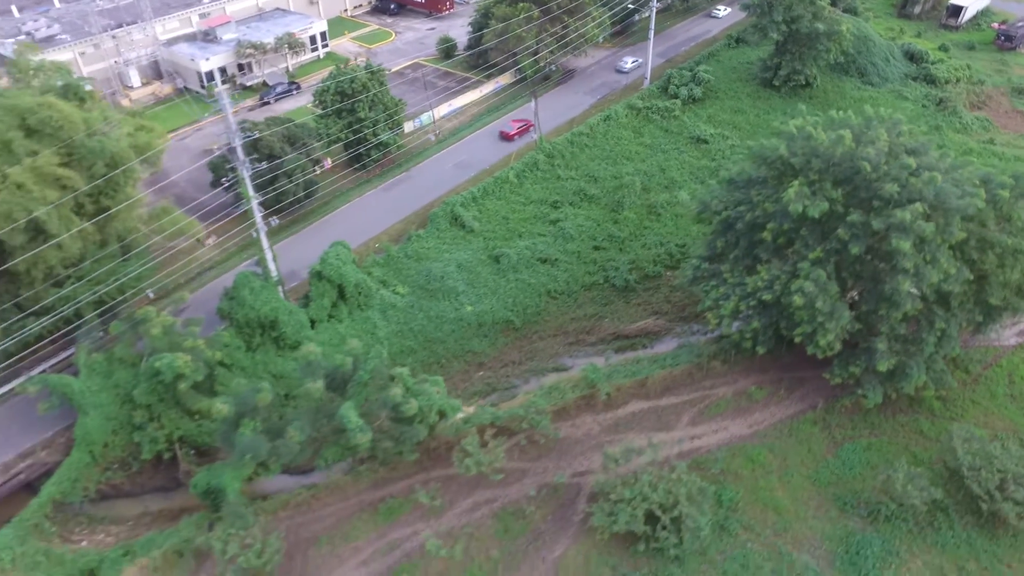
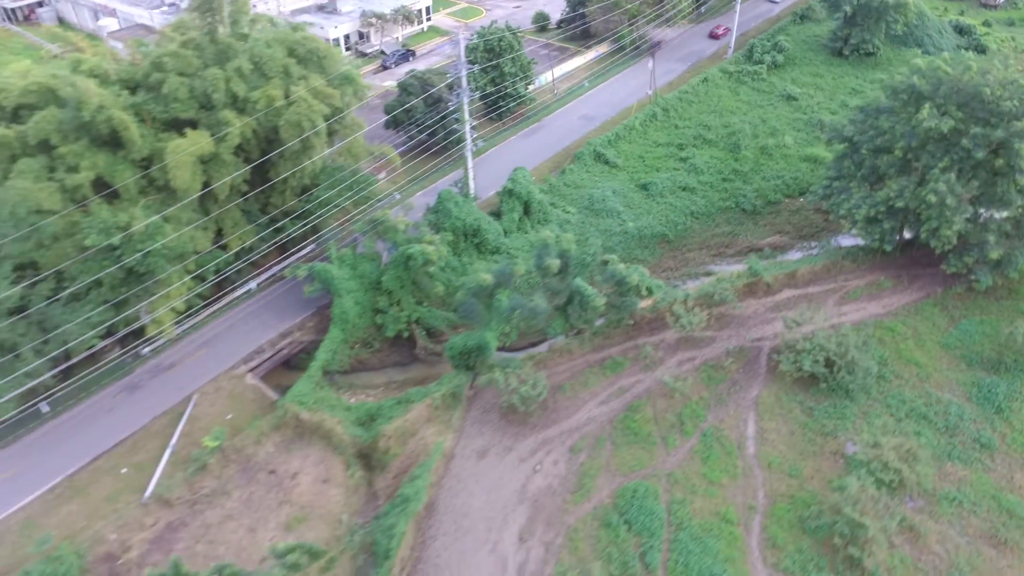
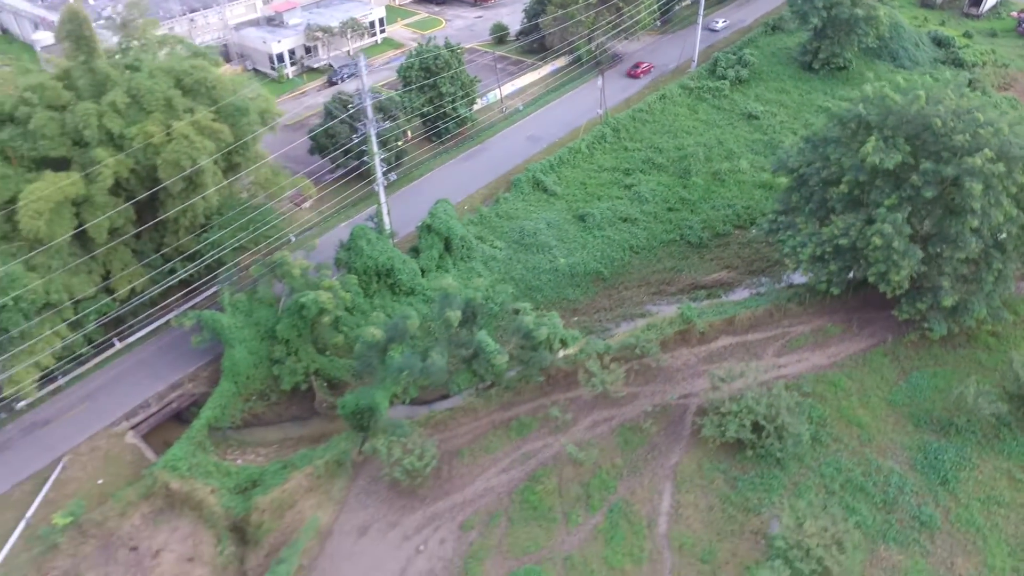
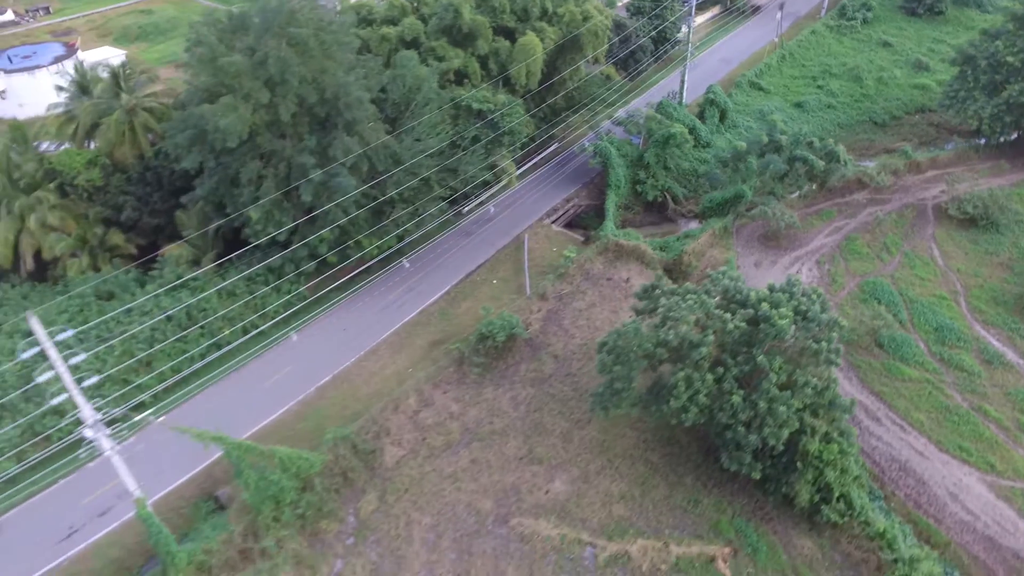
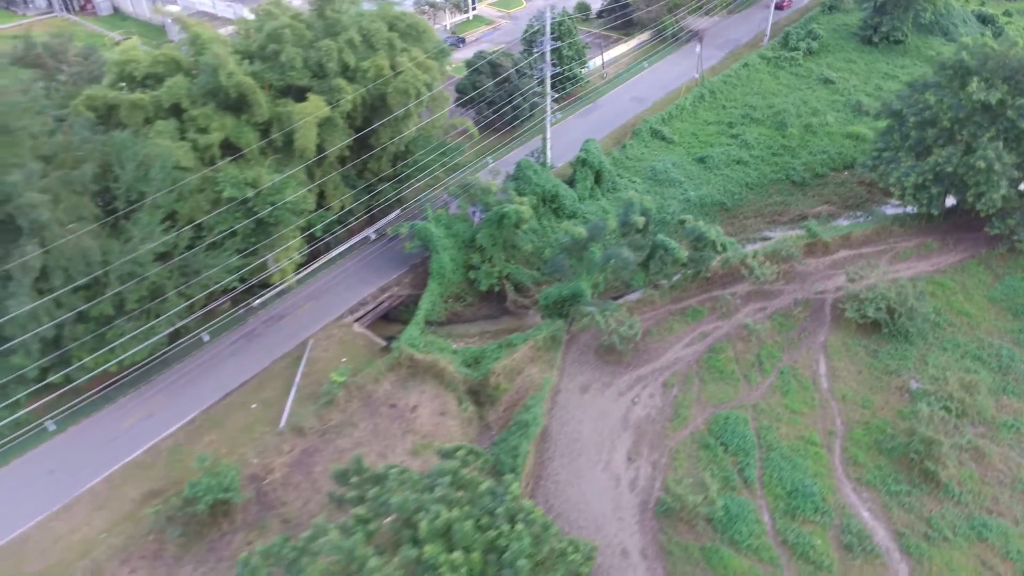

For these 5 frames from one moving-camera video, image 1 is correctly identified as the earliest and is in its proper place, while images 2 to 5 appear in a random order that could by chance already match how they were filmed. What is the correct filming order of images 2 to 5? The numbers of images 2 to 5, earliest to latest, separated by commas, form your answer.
3, 2, 5, 4
